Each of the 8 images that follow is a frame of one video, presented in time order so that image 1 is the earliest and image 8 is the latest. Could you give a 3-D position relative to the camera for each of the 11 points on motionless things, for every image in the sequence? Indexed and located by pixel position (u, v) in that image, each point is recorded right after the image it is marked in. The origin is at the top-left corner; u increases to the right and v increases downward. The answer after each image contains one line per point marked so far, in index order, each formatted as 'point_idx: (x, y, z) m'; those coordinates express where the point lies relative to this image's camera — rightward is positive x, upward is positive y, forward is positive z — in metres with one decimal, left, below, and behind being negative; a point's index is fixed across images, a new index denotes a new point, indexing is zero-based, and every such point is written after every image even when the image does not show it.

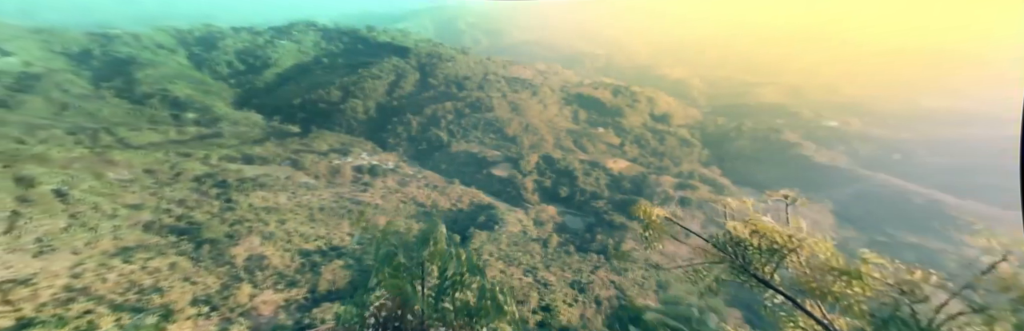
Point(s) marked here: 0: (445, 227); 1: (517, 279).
0: (-2.2, -2.1, +13.1) m
1: (+0.1, -3.2, +10.6) m
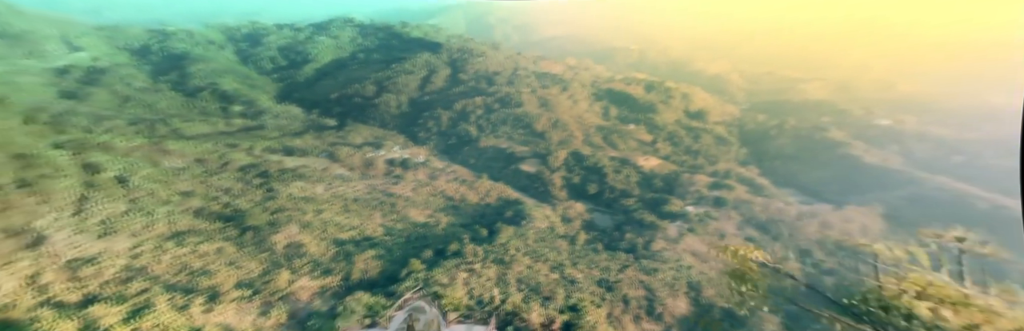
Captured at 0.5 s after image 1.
0: (-1.3, -1.9, +13.0) m
1: (+0.8, -3.1, +10.4) m
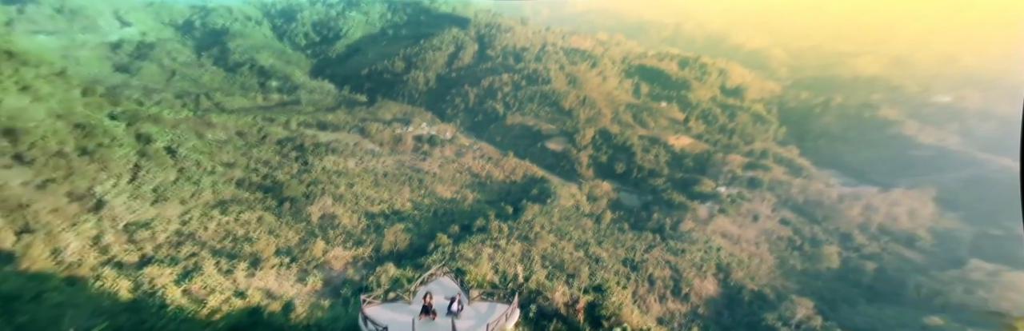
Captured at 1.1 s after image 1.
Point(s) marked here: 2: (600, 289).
0: (-0.4, -1.1, +12.7) m
1: (+1.5, -2.5, +10.1) m
2: (+2.2, -3.2, +9.7) m
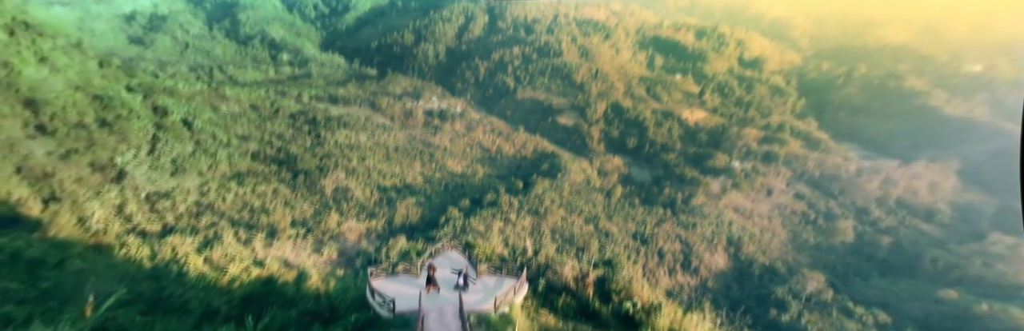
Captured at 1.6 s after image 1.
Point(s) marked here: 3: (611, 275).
0: (-0.1, -0.2, +12.4) m
1: (+1.7, -1.8, +9.8) m
2: (+2.4, -2.5, +9.5) m
3: (+2.3, -2.6, +8.6) m
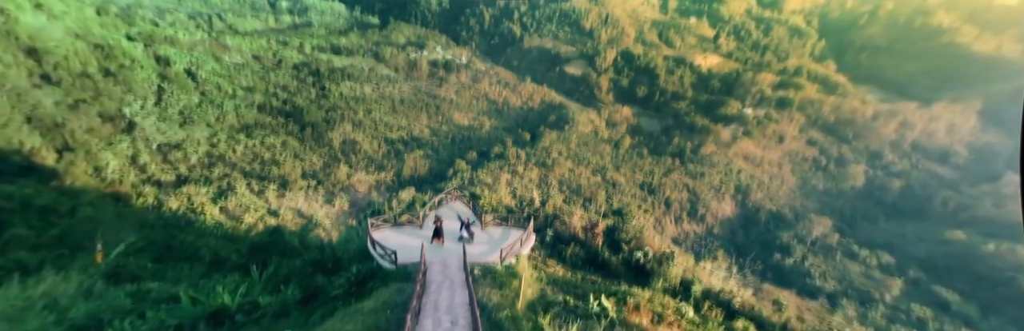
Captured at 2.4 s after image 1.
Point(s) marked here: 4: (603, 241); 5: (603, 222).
0: (+0.1, +1.5, +11.7) m
1: (+1.9, -0.4, +9.3) m
2: (+2.5, -1.1, +9.0) m
3: (+2.4, -1.4, +8.2) m
4: (+2.1, -1.8, +8.9) m
5: (+2.1, -1.3, +8.8) m
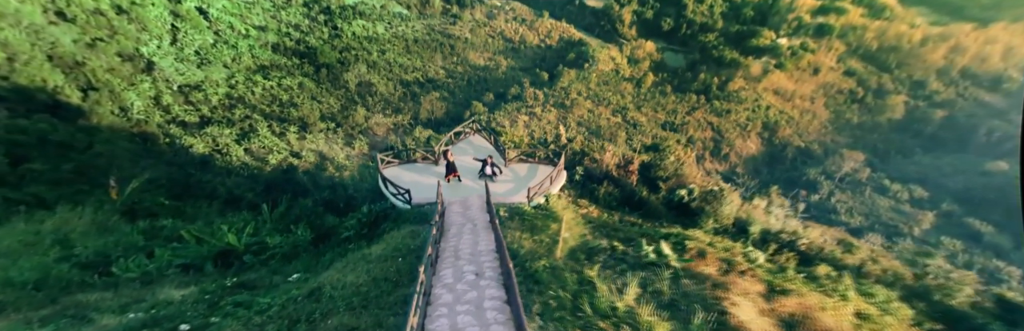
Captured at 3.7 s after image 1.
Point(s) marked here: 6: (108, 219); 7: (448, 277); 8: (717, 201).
0: (+0.7, +3.4, +10.2) m
1: (+2.4, +1.2, +8.1) m
2: (+3.1, +0.4, +7.9) m
3: (+2.9, 0.0, +7.1) m
4: (+2.7, -0.3, +7.9) m
5: (+2.6, +0.2, +7.7) m
6: (-8.0, -1.1, +7.5) m
7: (-0.6, -1.1, +3.6) m
8: (+4.2, -0.7, +7.7) m
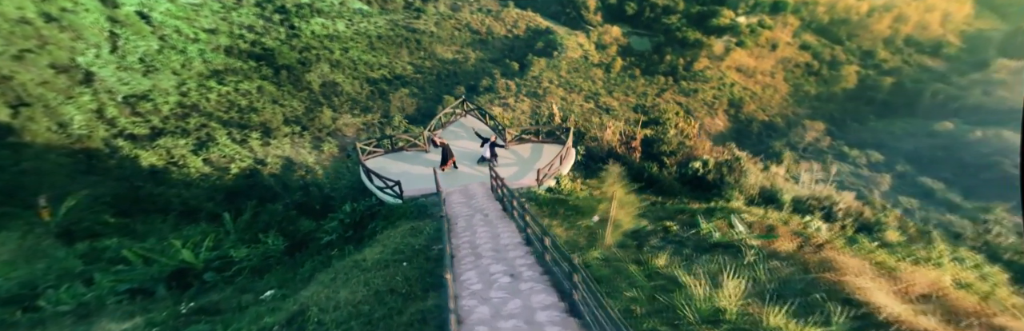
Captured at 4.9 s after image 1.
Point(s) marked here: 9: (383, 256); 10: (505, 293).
0: (+0.3, +3.8, +9.4) m
1: (+2.3, +1.7, +7.4) m
2: (+3.0, +1.0, +7.2) m
3: (+3.0, +0.6, +6.4) m
4: (+2.7, +0.3, +7.2) m
5: (+2.6, +0.7, +7.0) m
6: (-7.9, -1.3, +6.2) m
7: (-0.3, -0.9, +2.8) m
8: (+4.2, -0.1, +7.1) m
9: (-1.4, -1.0, +4.2) m
10: (-0.1, -0.9, +2.6) m
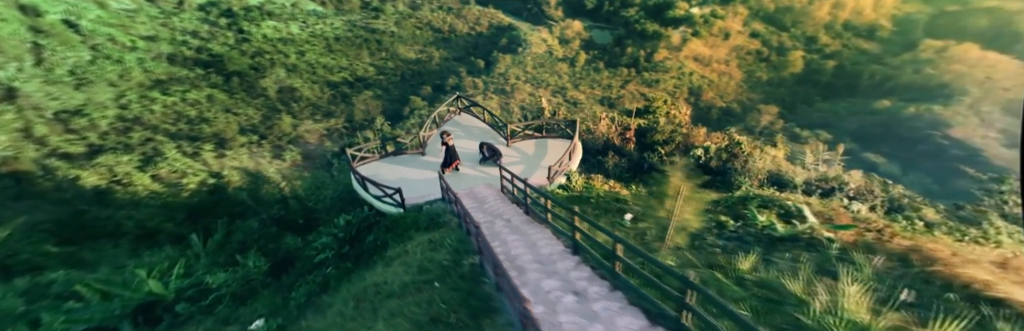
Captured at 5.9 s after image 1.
0: (0.0, +3.9, +9.0) m
1: (+2.2, +1.9, +7.2) m
2: (+3.0, +1.2, +7.1) m
3: (+3.0, +0.8, +6.3) m
4: (+2.6, +0.4, +7.1) m
5: (+2.6, +0.9, +6.9) m
6: (-7.7, -1.8, +5.2) m
7: (+0.1, -0.9, +2.4) m
8: (+4.2, +0.2, +7.1) m
9: (-1.1, -1.1, +3.8) m
10: (+0.4, -0.9, +2.3) m
